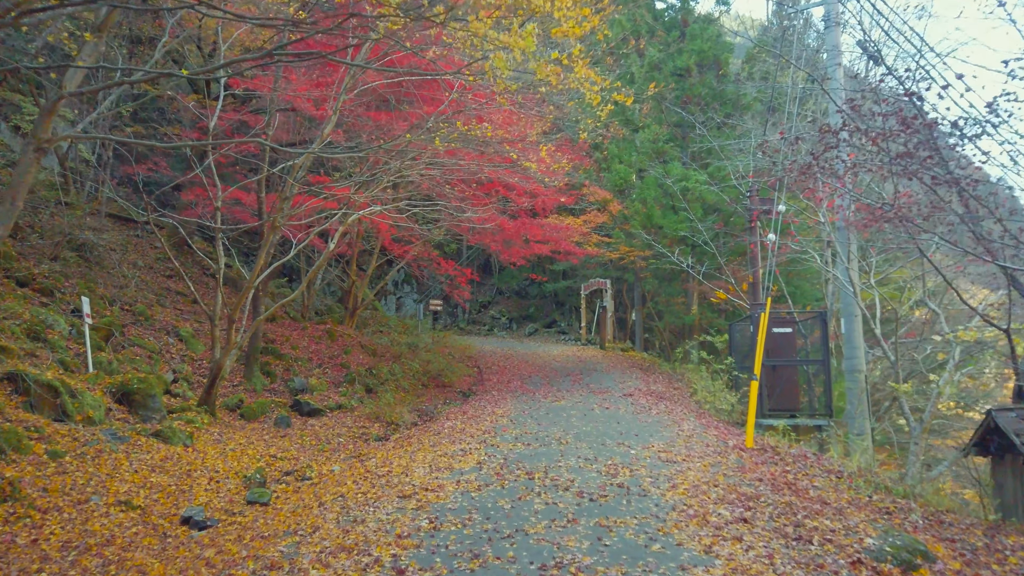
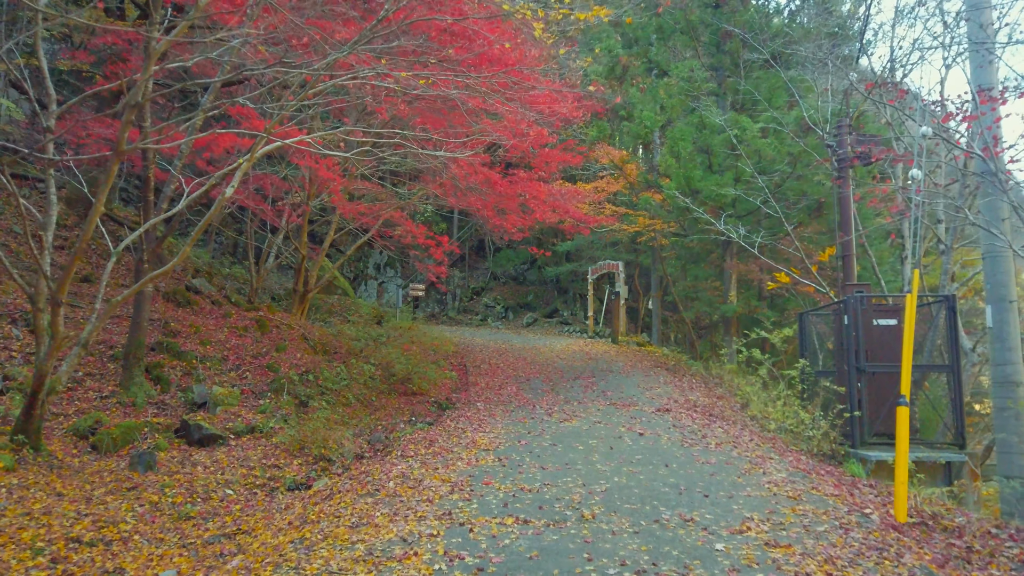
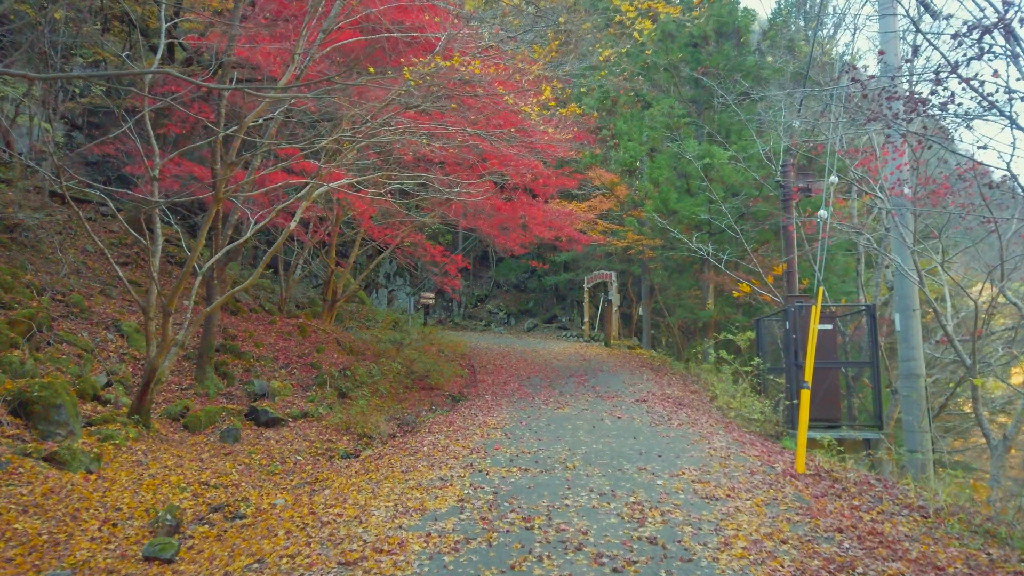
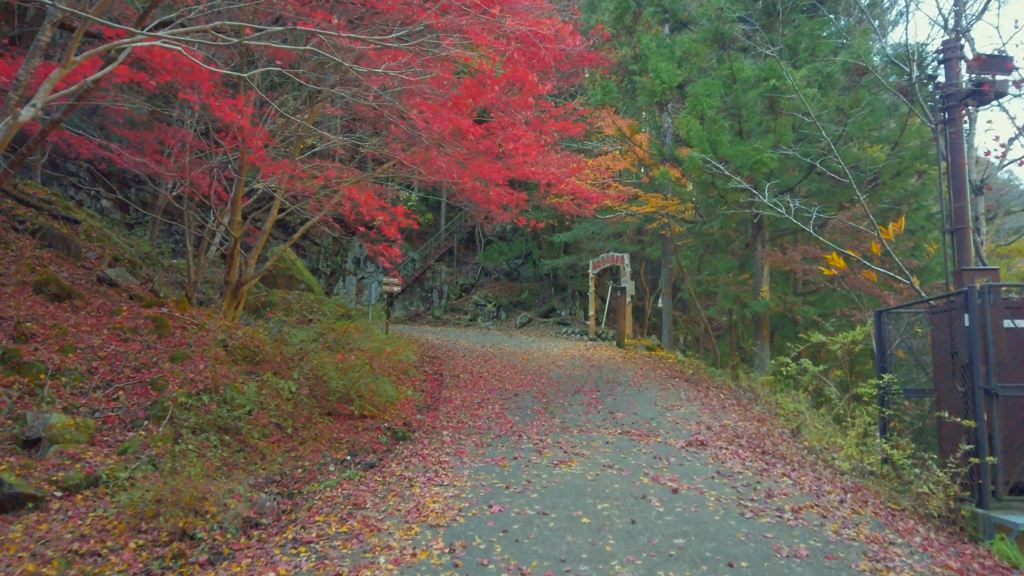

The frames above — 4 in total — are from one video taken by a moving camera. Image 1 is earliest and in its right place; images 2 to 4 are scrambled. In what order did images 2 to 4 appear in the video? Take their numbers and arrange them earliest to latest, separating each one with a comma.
3, 2, 4
